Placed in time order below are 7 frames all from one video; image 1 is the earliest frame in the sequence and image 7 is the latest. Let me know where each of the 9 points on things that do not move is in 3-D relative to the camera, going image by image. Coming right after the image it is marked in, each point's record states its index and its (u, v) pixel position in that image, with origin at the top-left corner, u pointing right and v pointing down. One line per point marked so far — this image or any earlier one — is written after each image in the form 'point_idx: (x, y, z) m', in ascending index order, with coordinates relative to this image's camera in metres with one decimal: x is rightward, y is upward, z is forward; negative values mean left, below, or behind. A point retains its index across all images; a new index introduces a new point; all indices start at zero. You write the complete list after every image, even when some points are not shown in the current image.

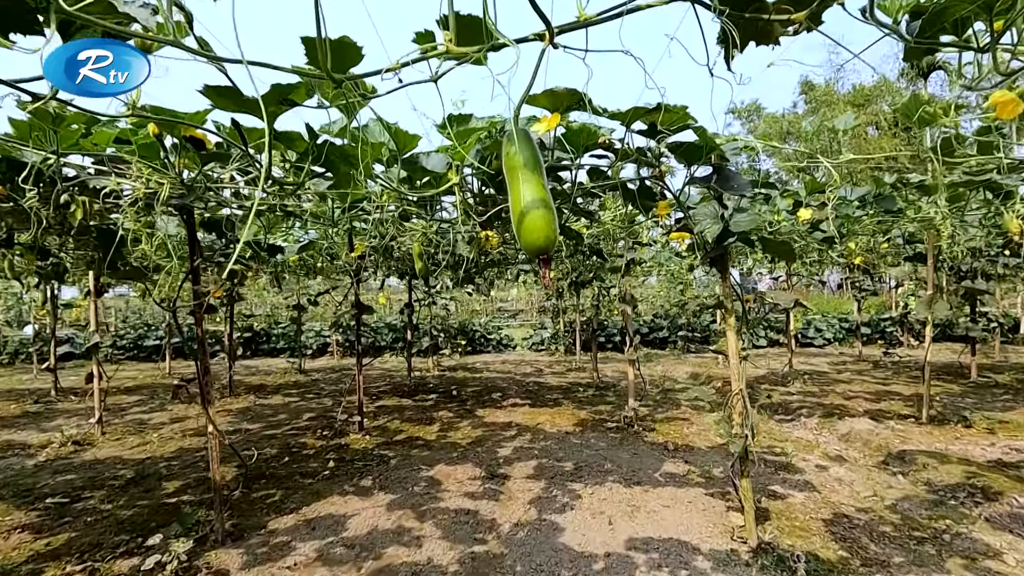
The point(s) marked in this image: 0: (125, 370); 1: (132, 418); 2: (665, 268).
0: (-6.7, -1.5, +9.3) m
1: (-3.8, -1.3, +5.3) m
2: (+2.3, +0.3, +8.1) m
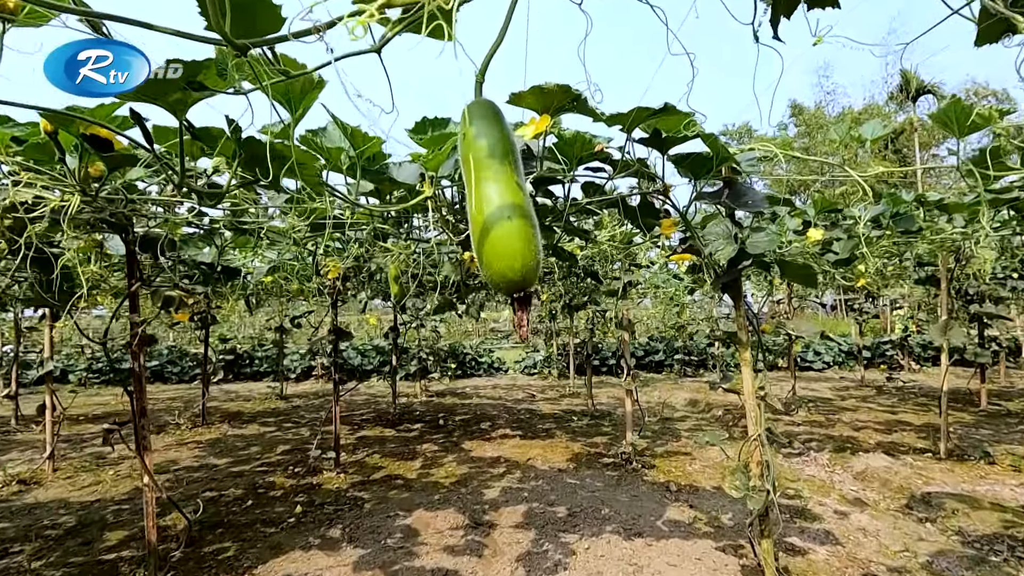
0: (-6.9, -1.8, +8.9) m
1: (-3.9, -1.5, +5.0) m
2: (+2.2, 0.0, +7.8) m
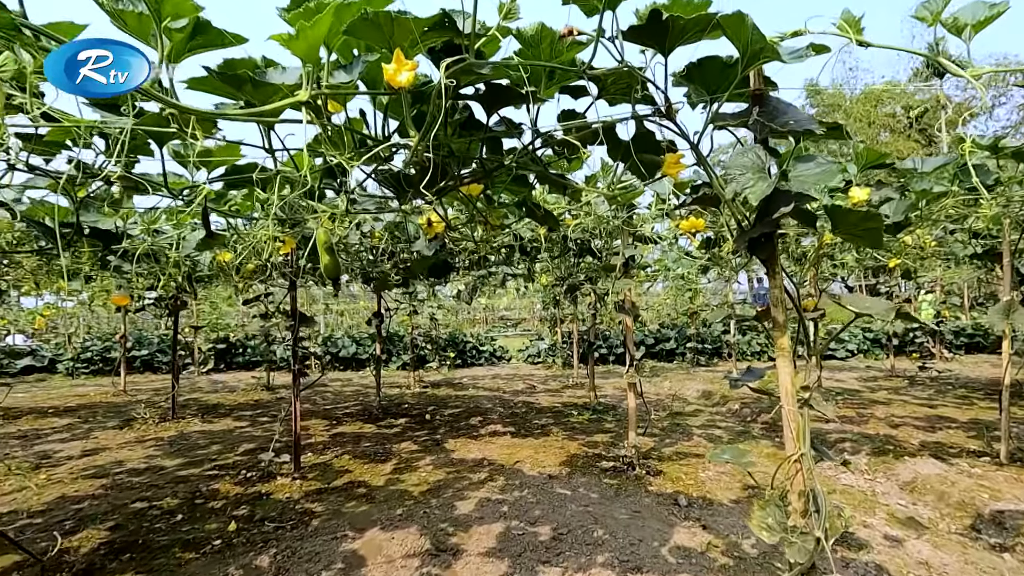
0: (-6.9, -1.6, +8.5) m
1: (-4.0, -1.4, +4.5) m
2: (+2.1, +0.2, +7.2) m
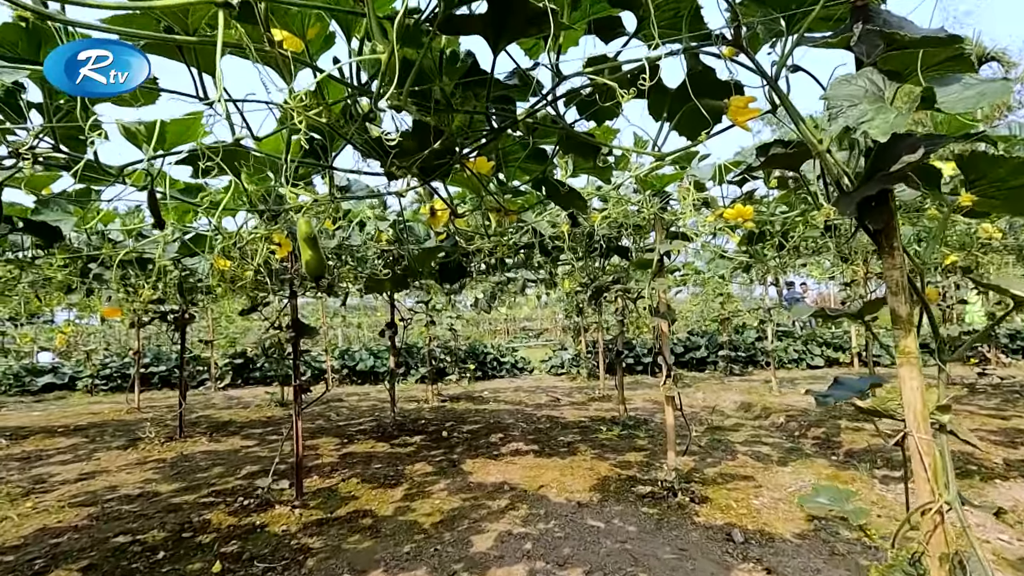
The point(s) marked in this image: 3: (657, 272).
0: (-6.5, -1.9, +8.3) m
1: (-3.8, -1.5, +4.2) m
2: (+2.4, +0.2, +6.7) m
3: (+0.8, +0.1, +3.1) m
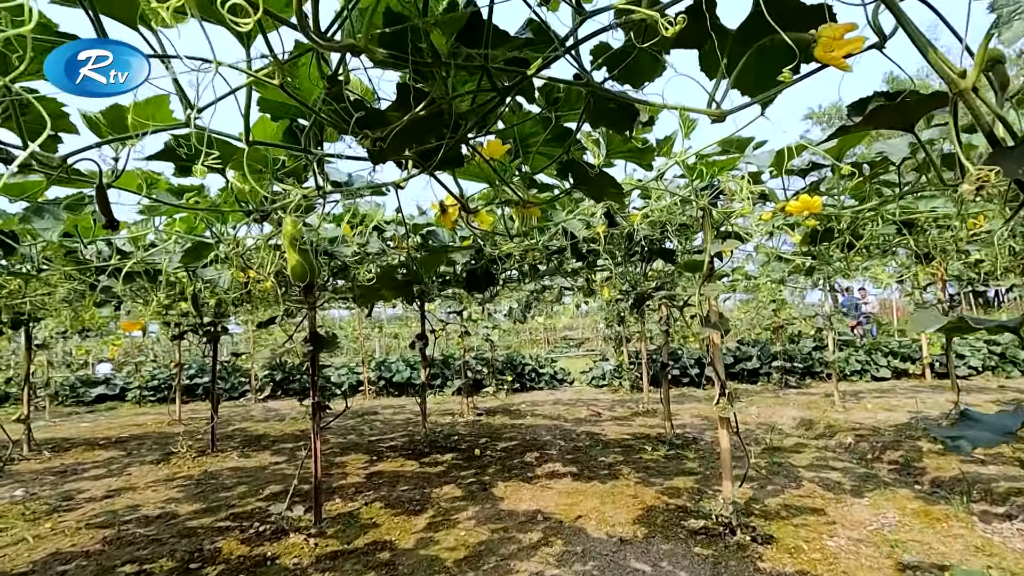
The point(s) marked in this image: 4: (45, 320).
0: (-5.9, -2.1, +8.5) m
1: (-3.5, -1.6, +4.2) m
2: (+2.8, +0.1, +6.2) m
3: (+1.0, +0.1, +2.7) m
4: (-5.2, -0.4, +5.9) m
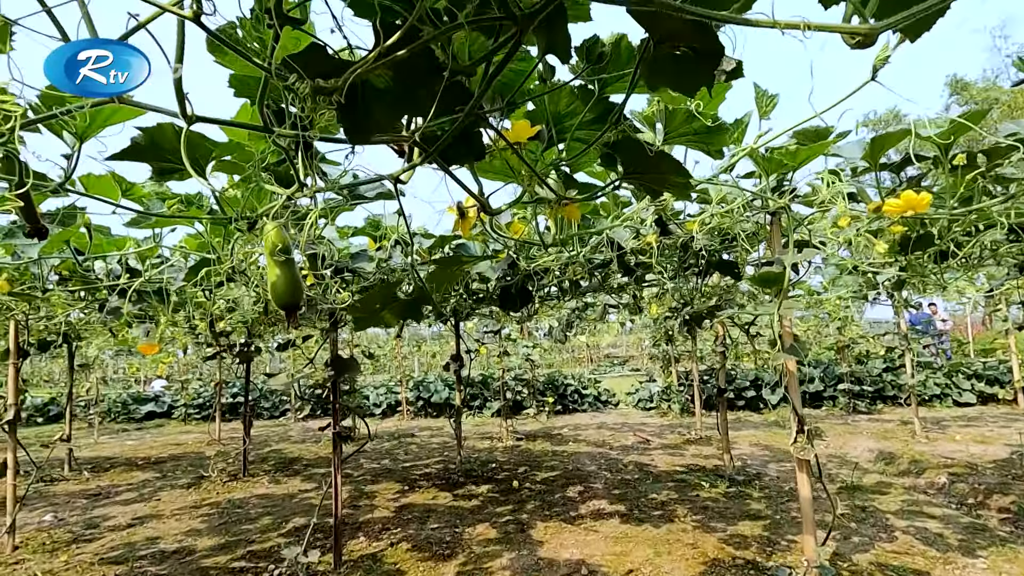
0: (-5.3, -2.4, +8.5) m
1: (-3.2, -1.8, +4.1) m
2: (+3.2, -0.1, +5.7) m
3: (+1.2, 0.0, +2.3) m
4: (-4.7, -0.6, +6.0) m
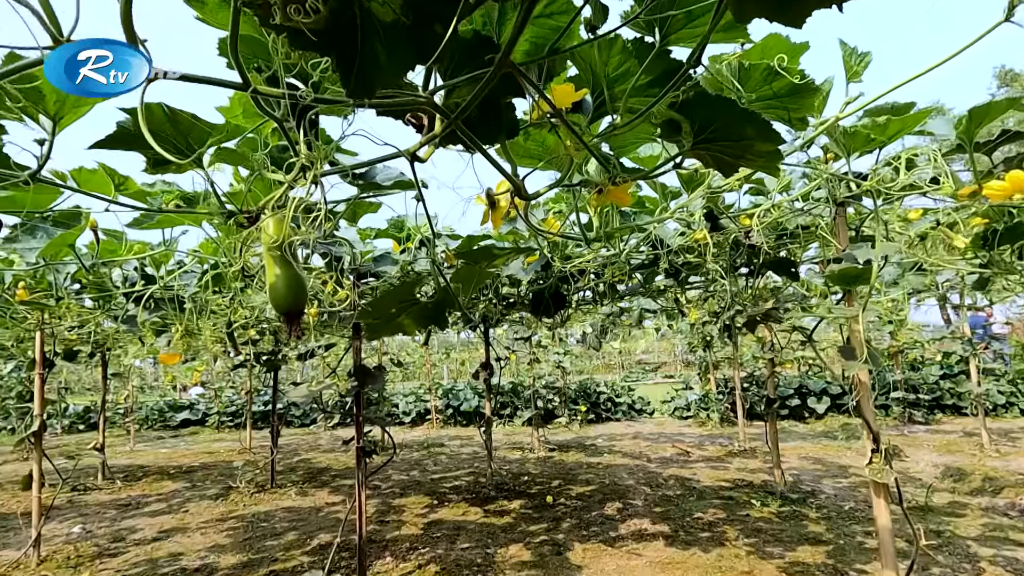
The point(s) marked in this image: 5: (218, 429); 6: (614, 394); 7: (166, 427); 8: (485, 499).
0: (-4.8, -2.5, +8.5) m
1: (-3.0, -1.8, +4.0) m
2: (+3.5, -0.1, +5.3) m
3: (+1.3, 0.0, +2.1) m
4: (-4.4, -0.7, +6.0) m
5: (-5.7, -2.7, +10.4) m
6: (+1.7, -1.8, +8.9) m
7: (-6.6, -2.6, +10.3) m
8: (-0.2, -1.7, +4.4) m
